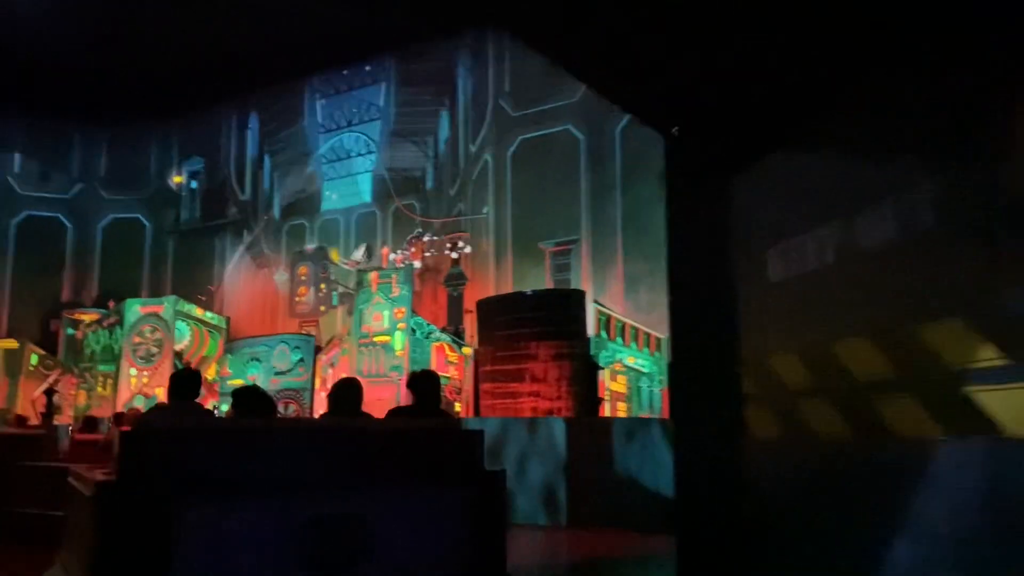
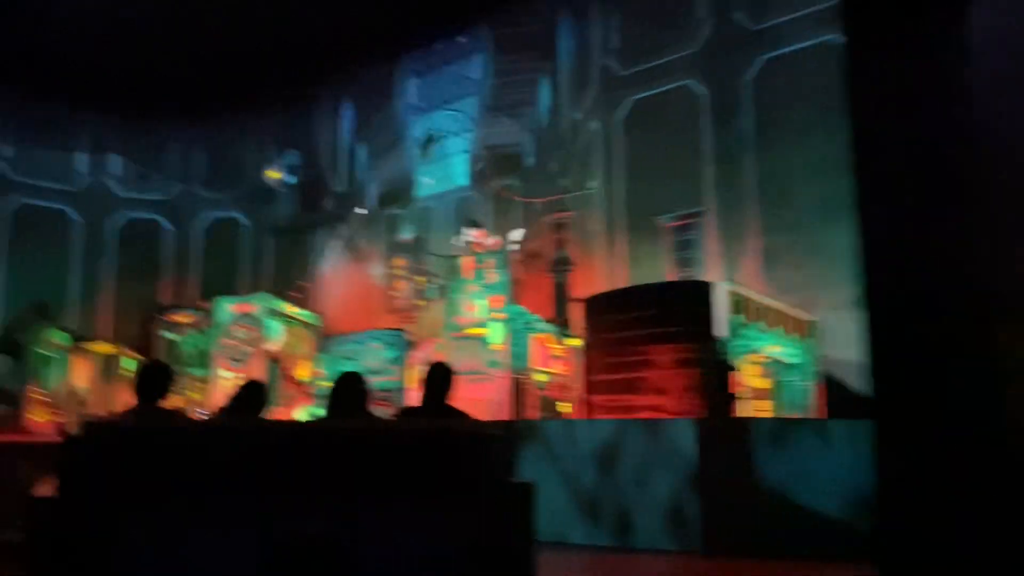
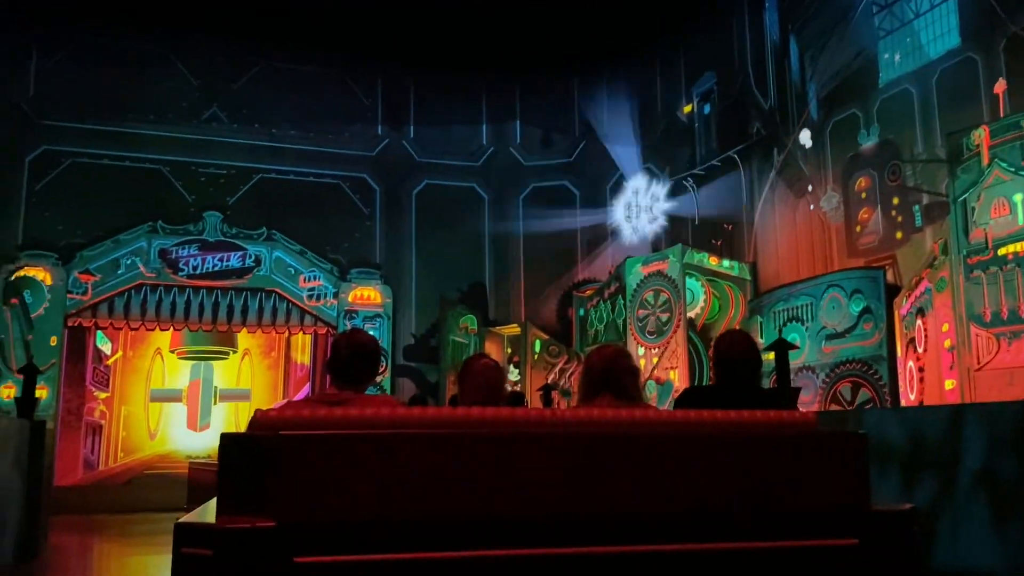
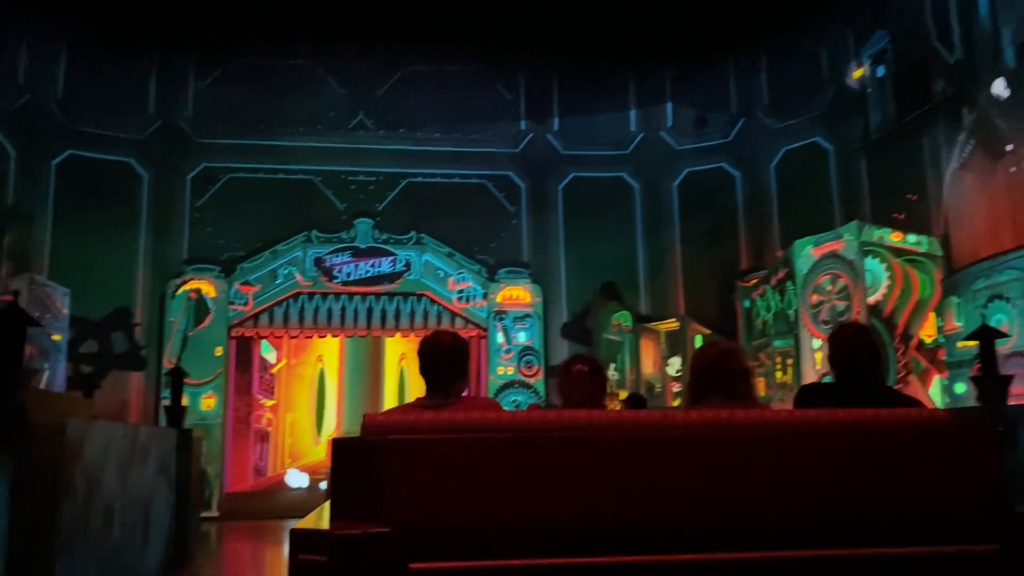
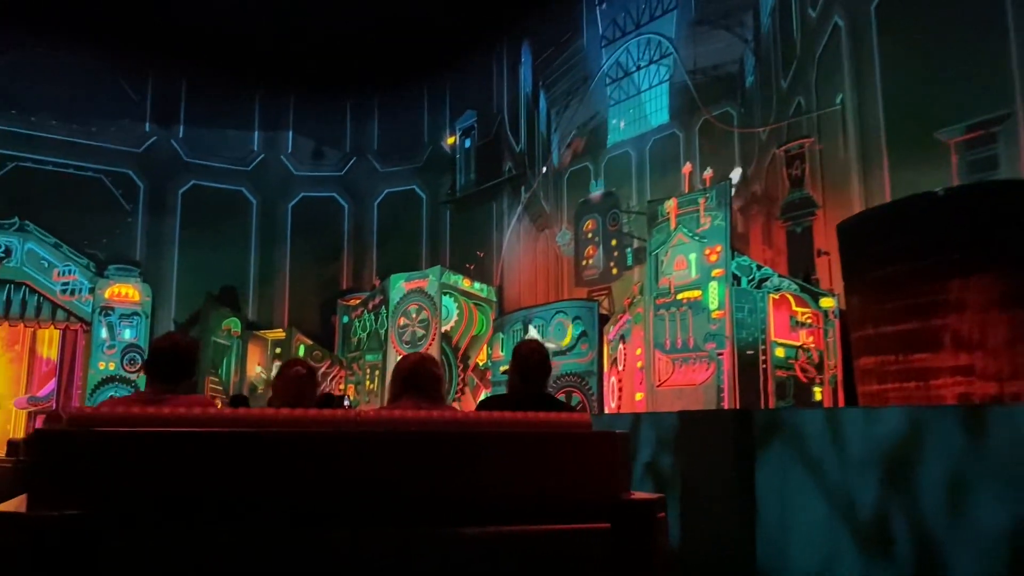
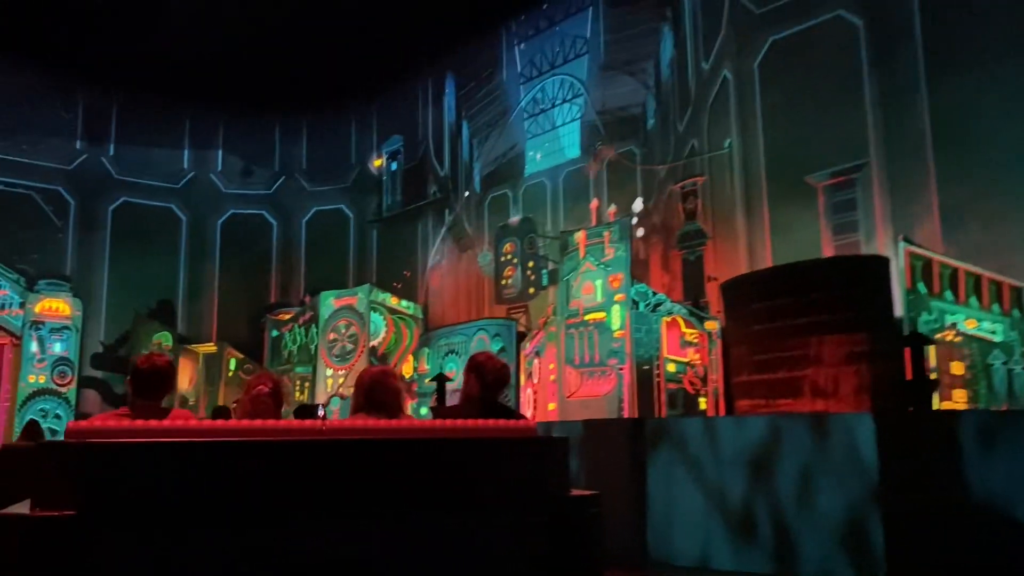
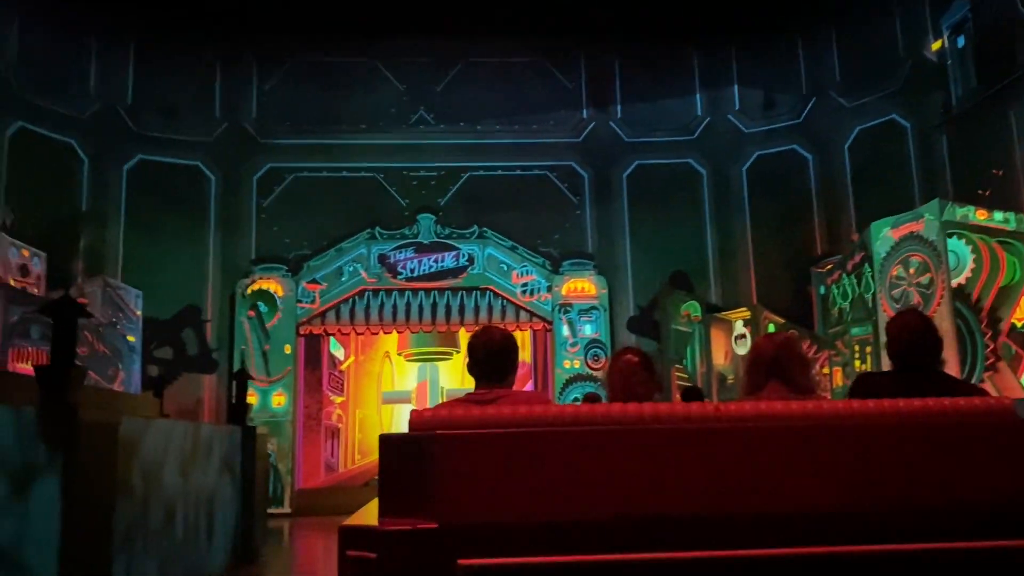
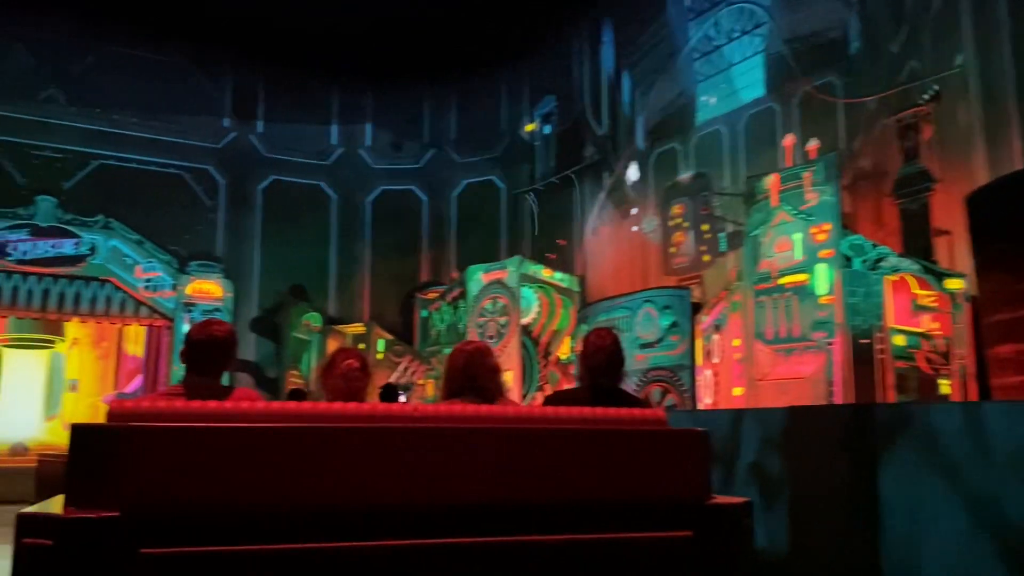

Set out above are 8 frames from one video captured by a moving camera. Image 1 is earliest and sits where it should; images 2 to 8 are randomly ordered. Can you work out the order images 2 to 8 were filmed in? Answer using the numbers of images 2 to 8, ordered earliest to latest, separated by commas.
2, 6, 5, 8, 3, 4, 7
